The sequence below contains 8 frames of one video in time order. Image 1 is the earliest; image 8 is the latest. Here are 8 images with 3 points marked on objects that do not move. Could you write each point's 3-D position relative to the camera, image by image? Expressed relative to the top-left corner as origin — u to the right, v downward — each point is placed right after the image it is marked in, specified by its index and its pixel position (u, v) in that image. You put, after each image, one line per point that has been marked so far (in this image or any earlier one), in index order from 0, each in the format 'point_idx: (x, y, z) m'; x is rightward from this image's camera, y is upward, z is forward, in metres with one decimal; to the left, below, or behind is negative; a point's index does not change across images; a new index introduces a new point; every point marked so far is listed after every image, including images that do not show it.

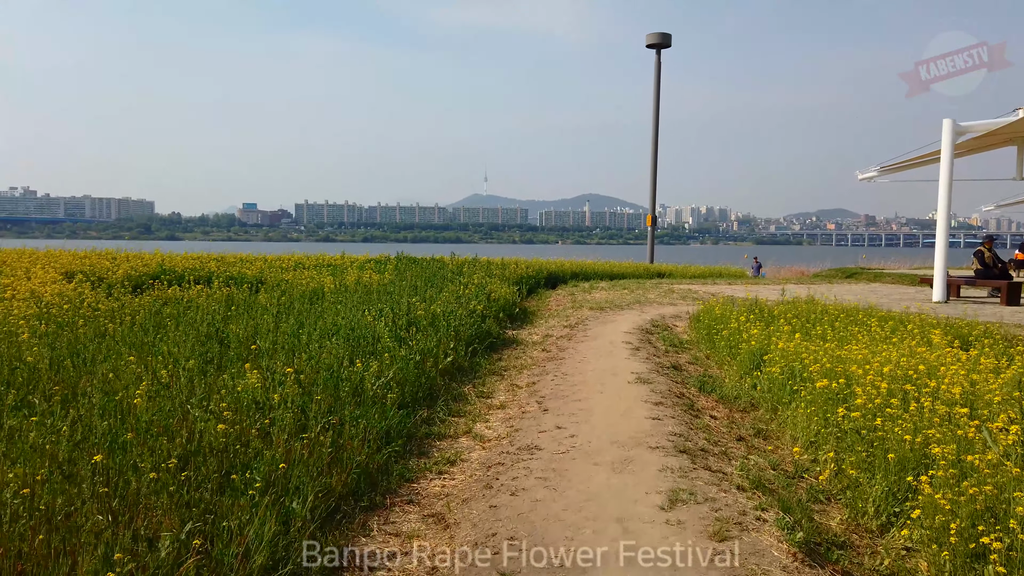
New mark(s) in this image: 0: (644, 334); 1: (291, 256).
0: (+1.8, -0.6, +10.1) m
1: (-4.6, +0.7, +15.7) m
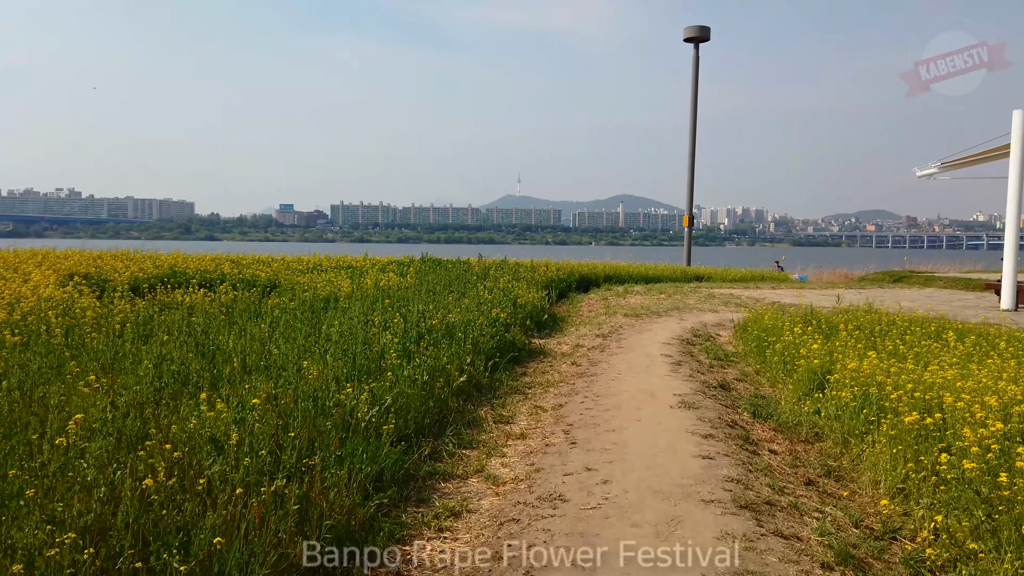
0: (+2.1, -0.7, +9.1) m
1: (-4.0, +0.6, +15.0) m
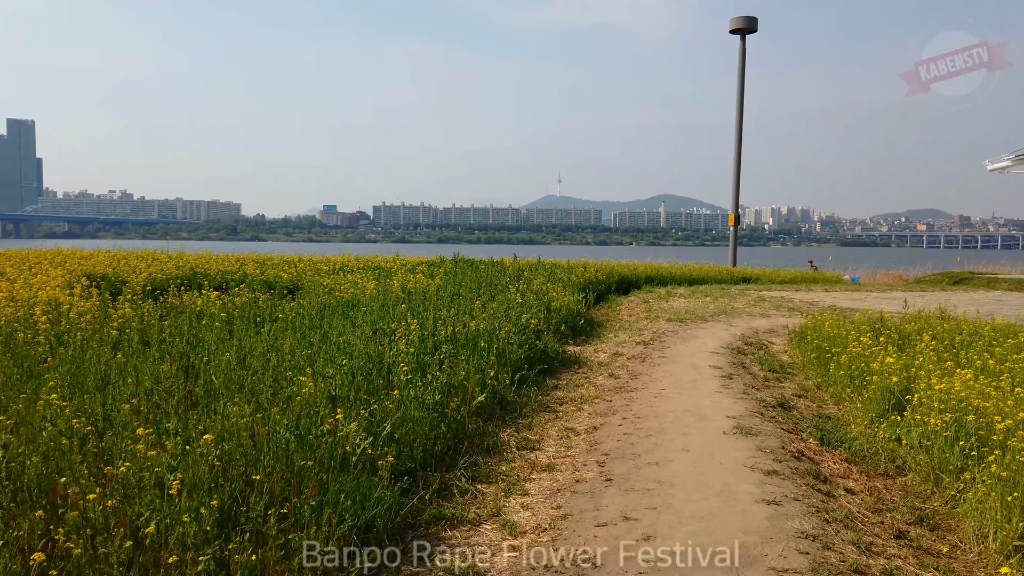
0: (+2.5, -0.8, +8.3) m
1: (-3.4, +0.6, +14.5) m
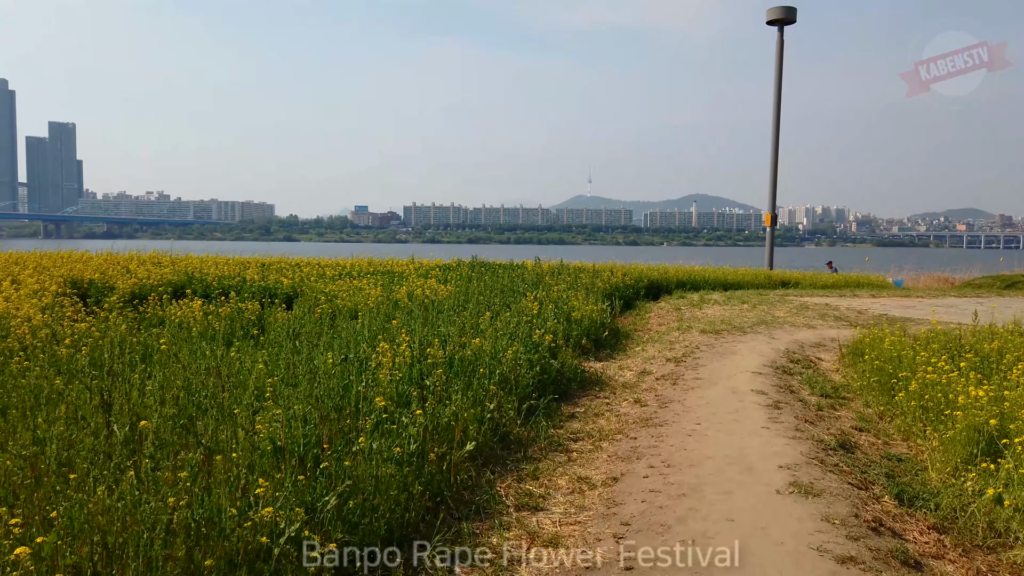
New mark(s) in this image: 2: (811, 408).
0: (+2.6, -0.9, +7.2) m
1: (-3.0, +0.5, +13.6) m
2: (+2.5, -1.0, +6.2) m
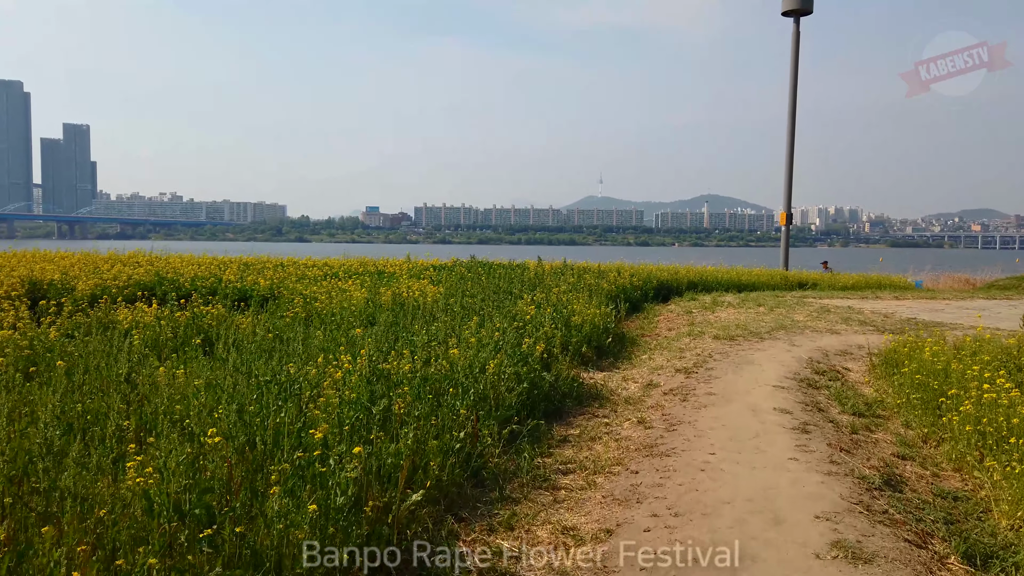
0: (+2.5, -0.9, +6.3) m
1: (-3.0, +0.5, +12.8) m
2: (+2.4, -1.0, +5.3) m
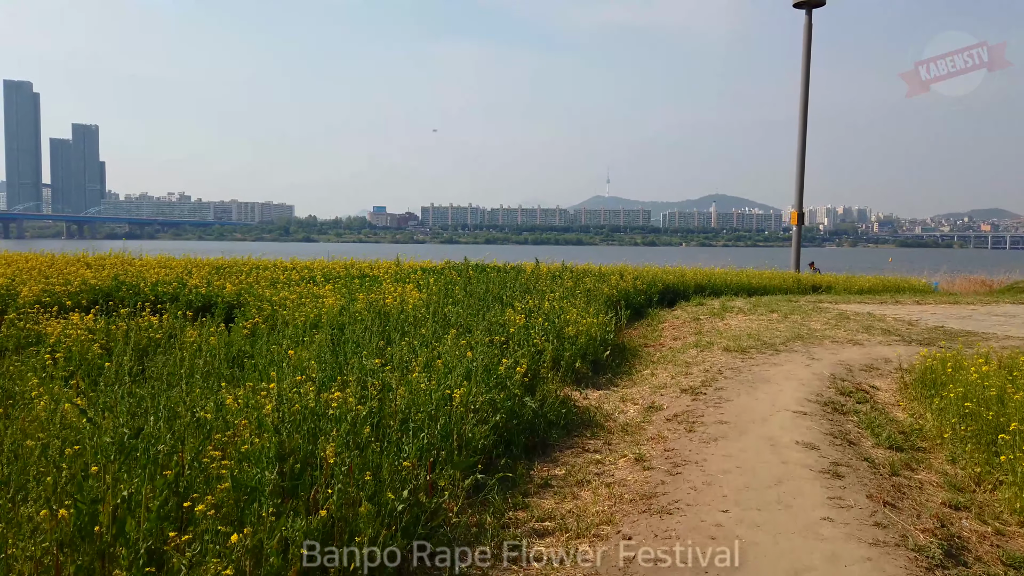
0: (+2.3, -1.0, +5.4) m
1: (-3.1, +0.4, +12.0) m
2: (+2.2, -1.1, +4.5) m
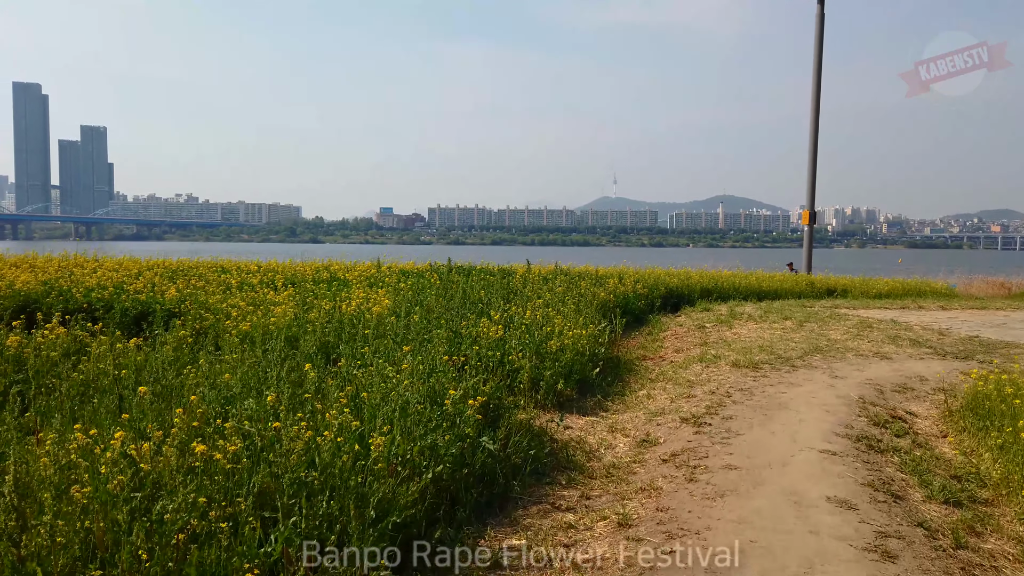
0: (+2.1, -1.0, +4.4) m
1: (-3.3, +0.3, +11.0) m
2: (+1.9, -1.1, +3.4) m
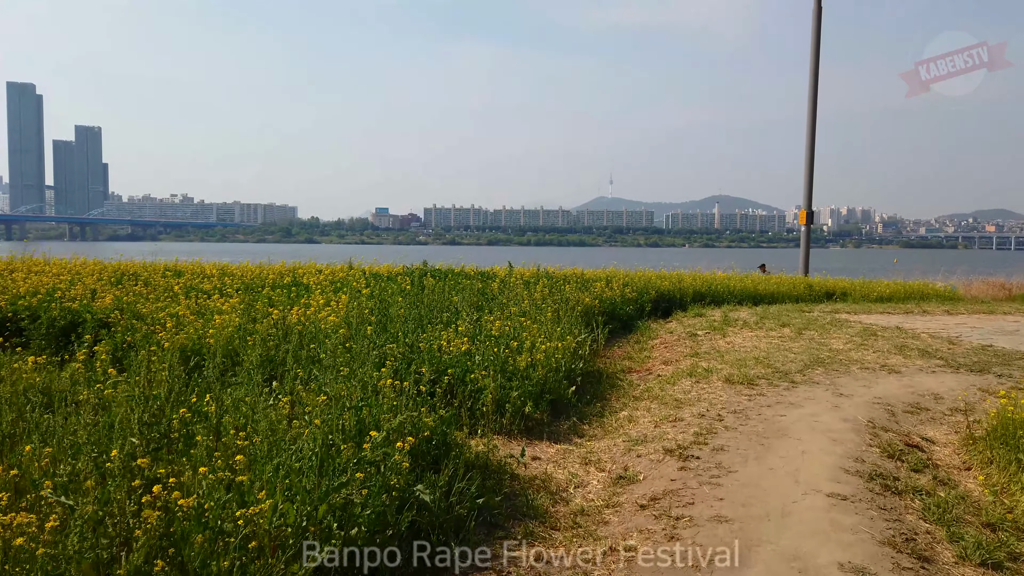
0: (+1.8, -1.1, +3.6) m
1: (-3.6, +0.3, +10.2) m
2: (+1.7, -1.2, +2.6) m
